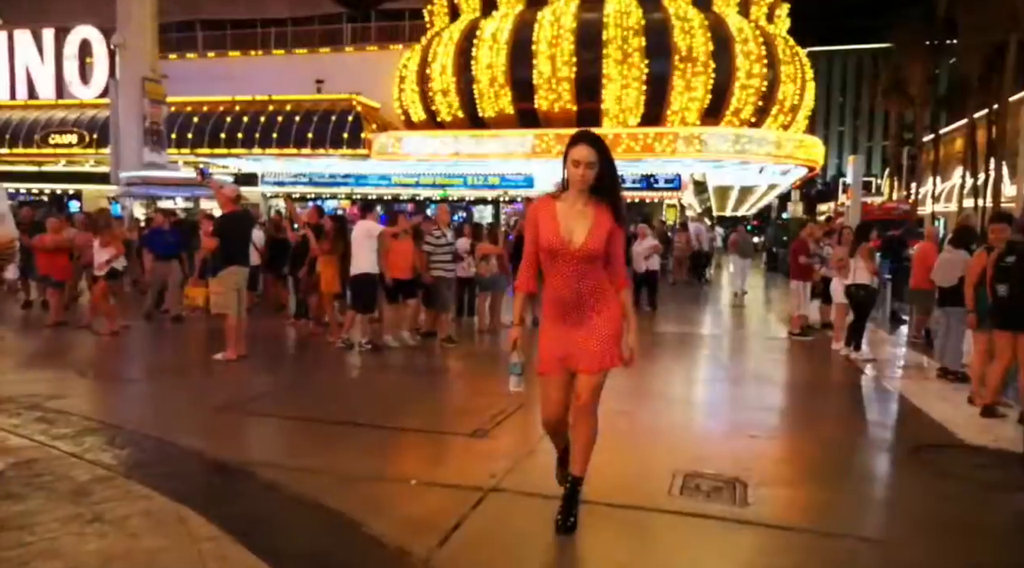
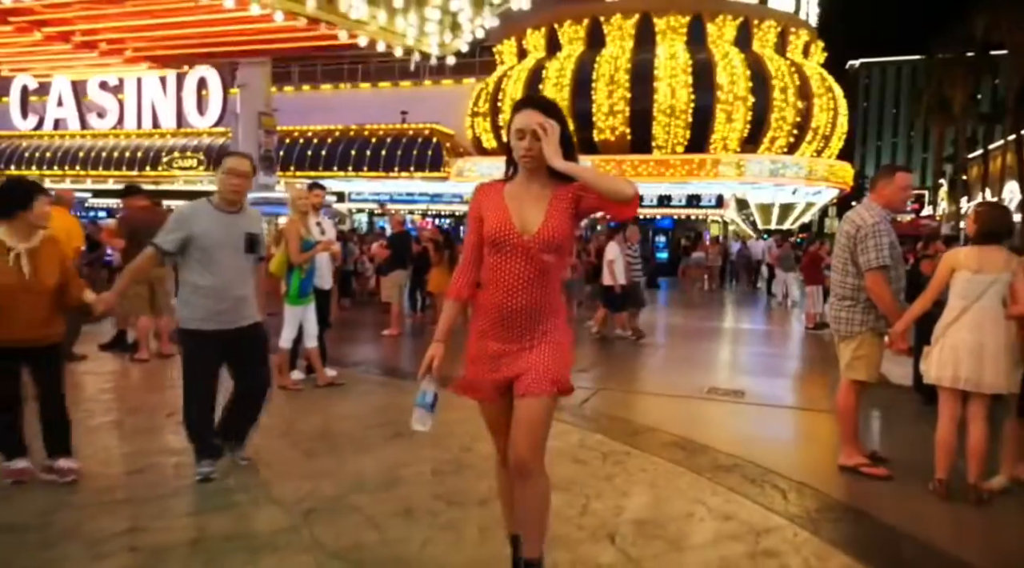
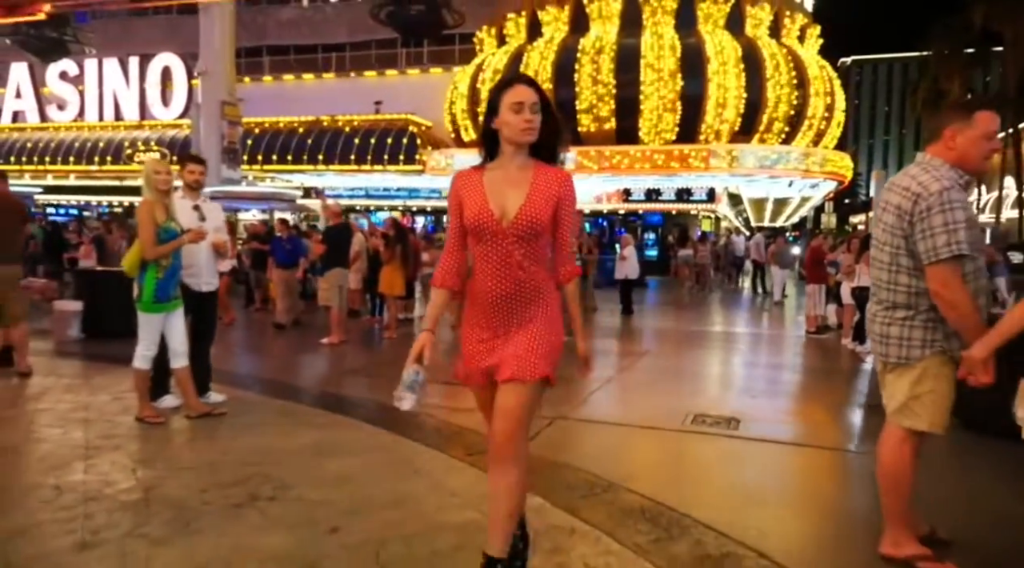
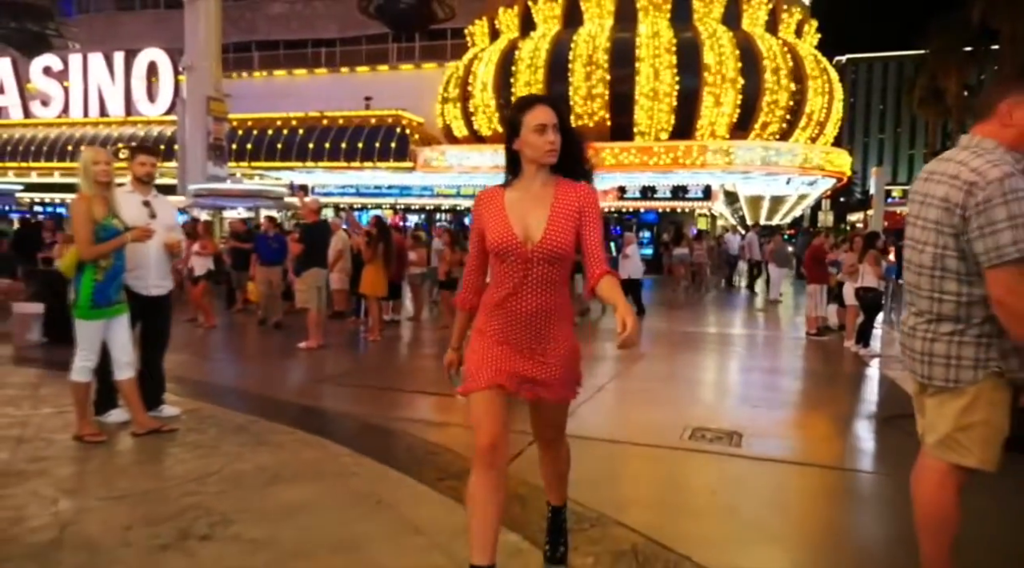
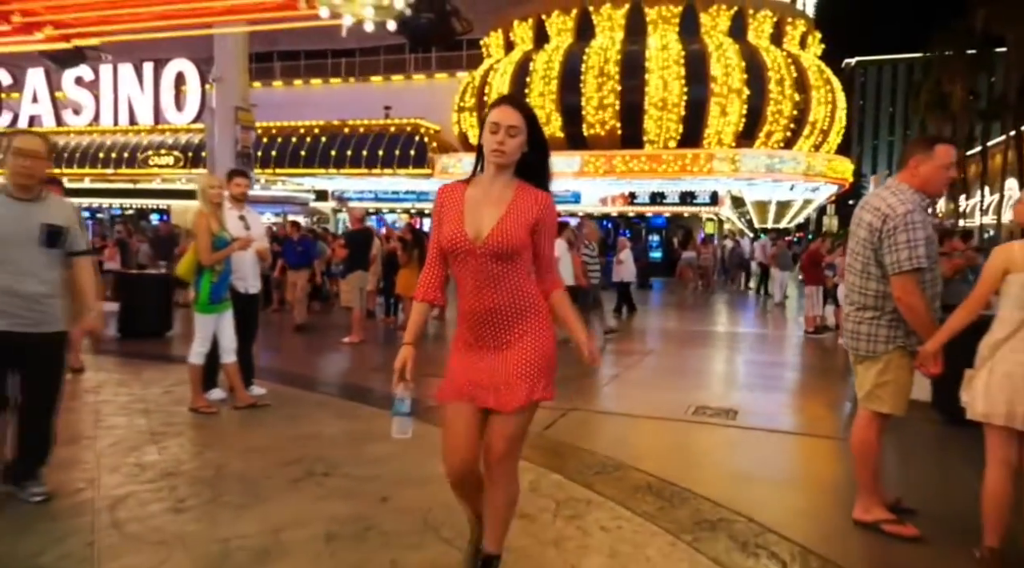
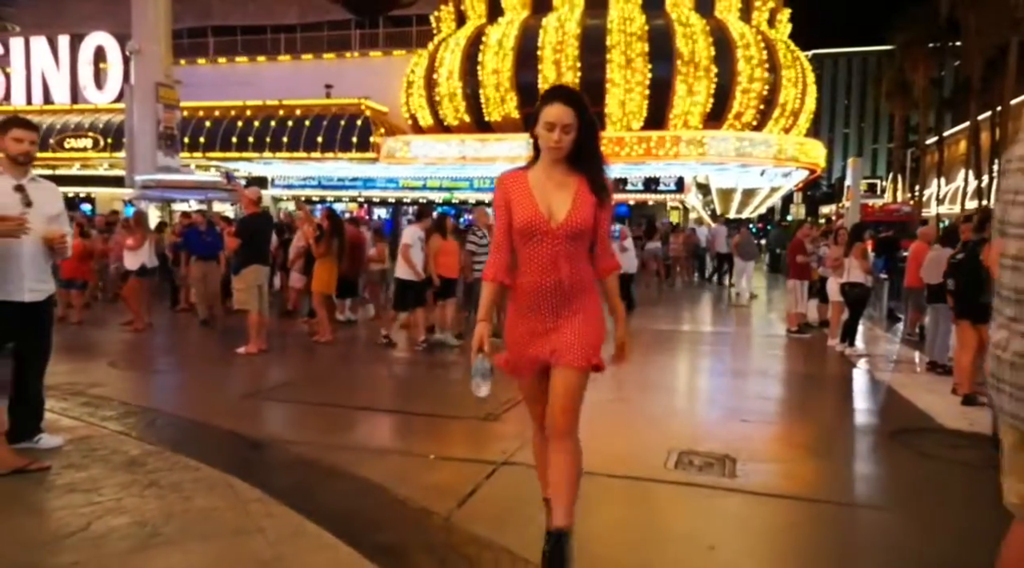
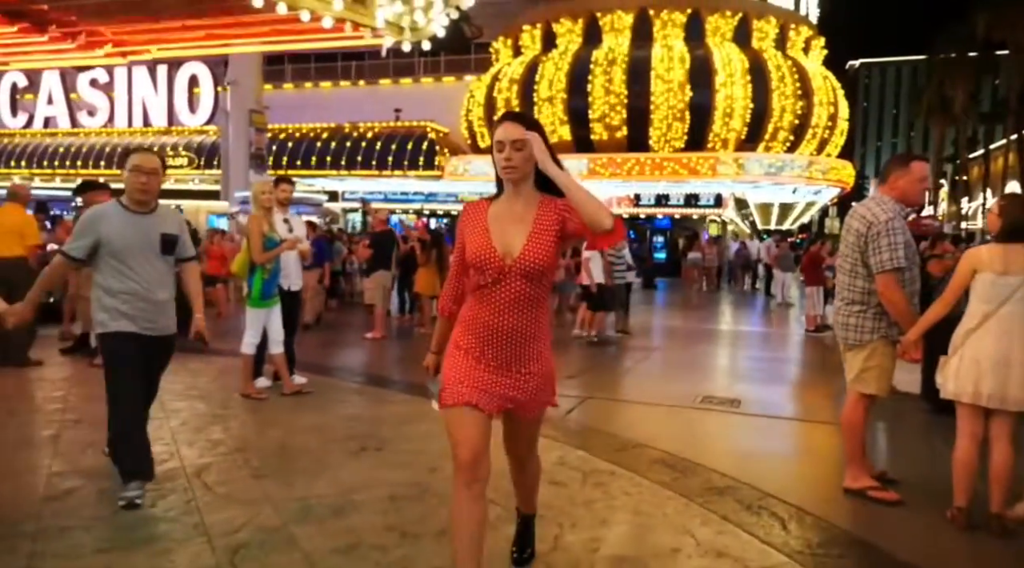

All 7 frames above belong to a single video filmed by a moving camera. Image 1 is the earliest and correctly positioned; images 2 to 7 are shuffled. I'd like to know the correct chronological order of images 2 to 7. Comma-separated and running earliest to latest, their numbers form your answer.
6, 4, 3, 5, 7, 2
